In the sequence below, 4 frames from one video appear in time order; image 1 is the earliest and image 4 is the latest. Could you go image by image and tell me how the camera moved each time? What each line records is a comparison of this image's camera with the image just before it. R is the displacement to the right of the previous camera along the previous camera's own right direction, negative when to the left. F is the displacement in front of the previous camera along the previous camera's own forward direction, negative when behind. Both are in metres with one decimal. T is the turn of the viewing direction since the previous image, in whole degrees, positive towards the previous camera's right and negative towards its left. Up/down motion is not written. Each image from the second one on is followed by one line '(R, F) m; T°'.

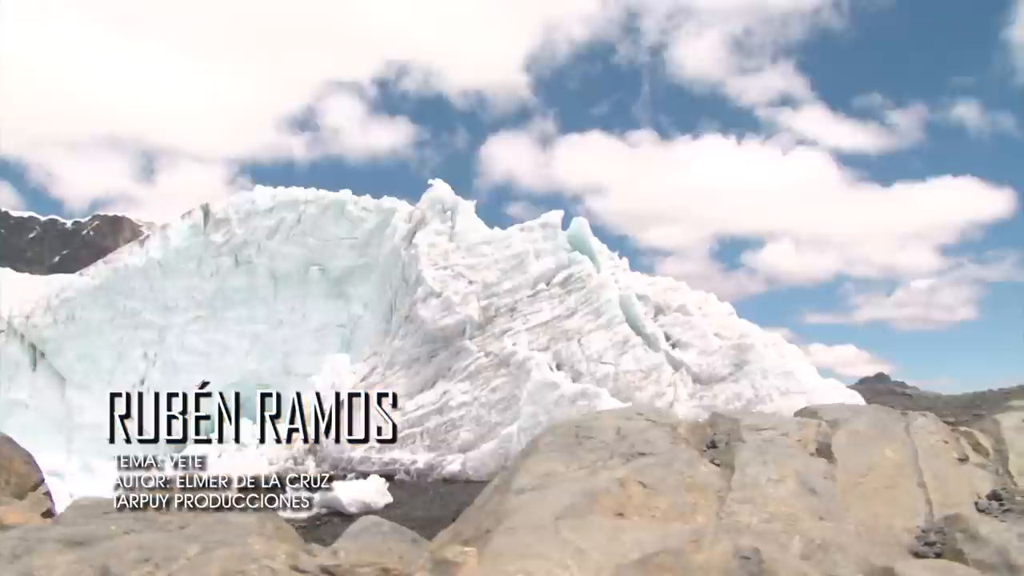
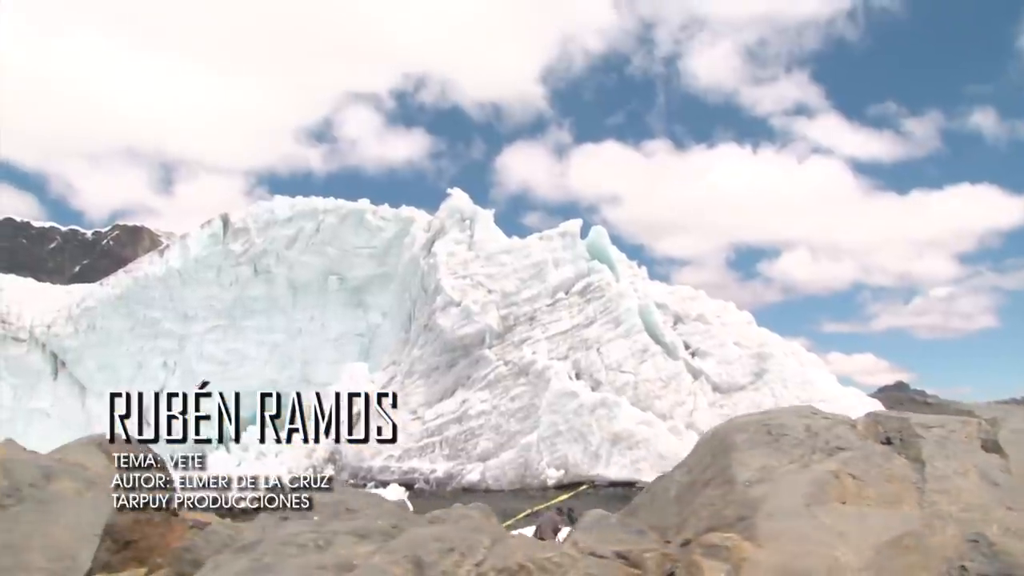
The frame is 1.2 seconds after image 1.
(+1.5, +0.5) m; -2°
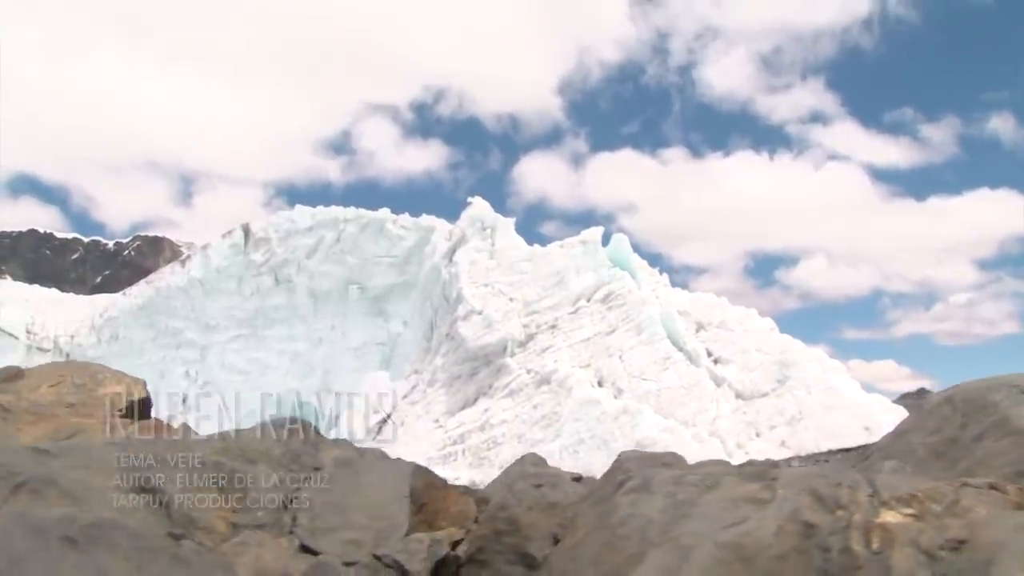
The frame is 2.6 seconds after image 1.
(-1.4, -0.1) m; 0°
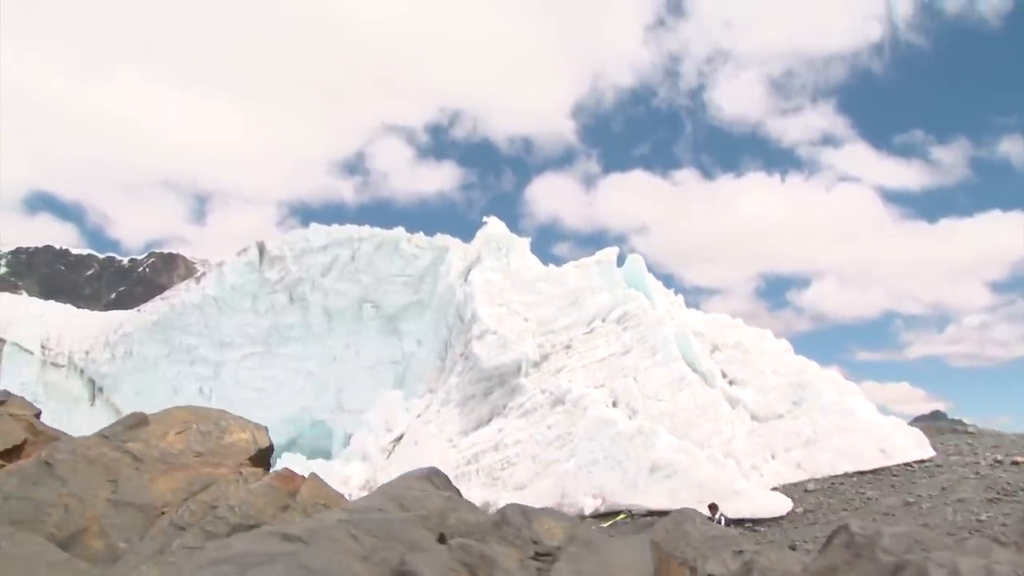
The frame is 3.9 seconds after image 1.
(-1.2, -0.1) m; 0°
